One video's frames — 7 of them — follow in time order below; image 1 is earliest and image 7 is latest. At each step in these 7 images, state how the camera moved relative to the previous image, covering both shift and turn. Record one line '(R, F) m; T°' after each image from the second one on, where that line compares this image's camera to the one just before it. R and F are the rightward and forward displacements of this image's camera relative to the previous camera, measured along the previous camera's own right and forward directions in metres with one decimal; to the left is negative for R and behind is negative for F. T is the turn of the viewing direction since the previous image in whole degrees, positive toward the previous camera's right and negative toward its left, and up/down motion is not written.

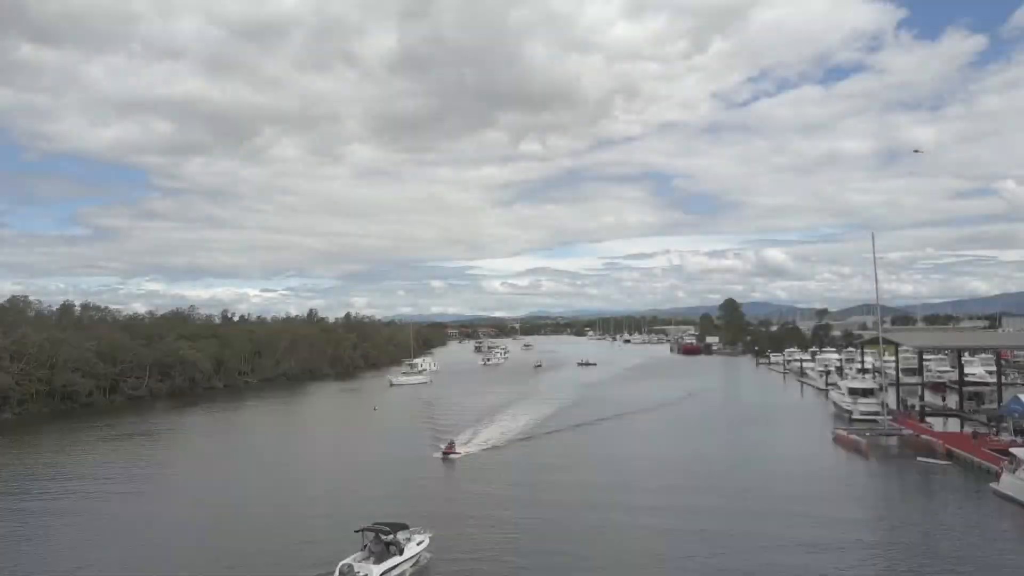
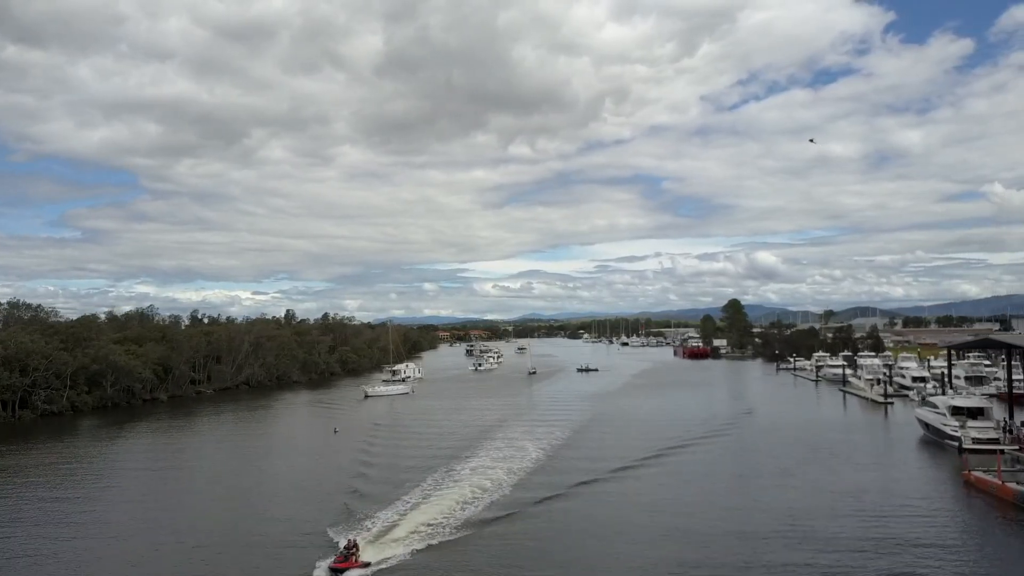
(-0.5, +9.9) m; +1°
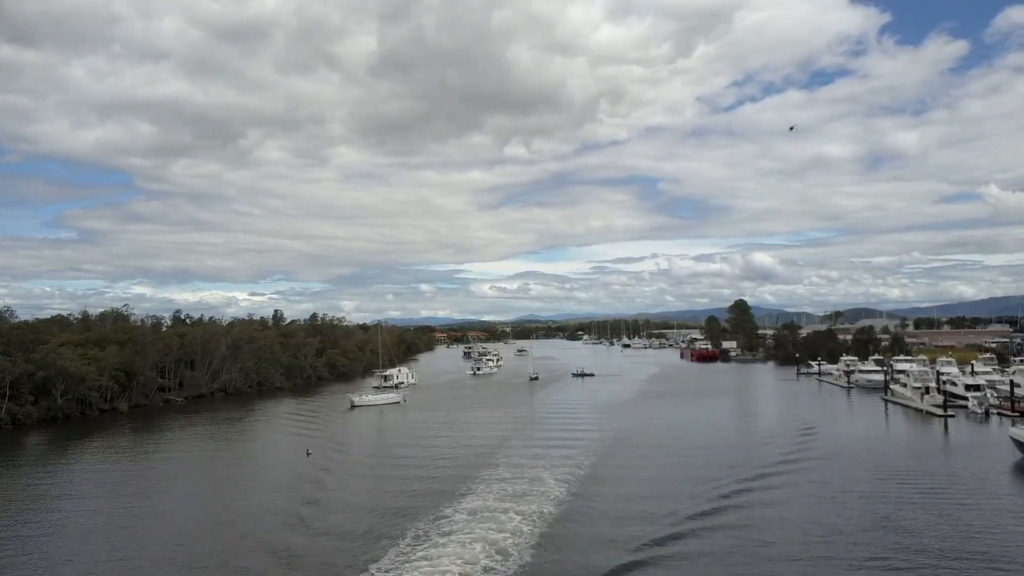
(-0.6, +6.3) m; 0°
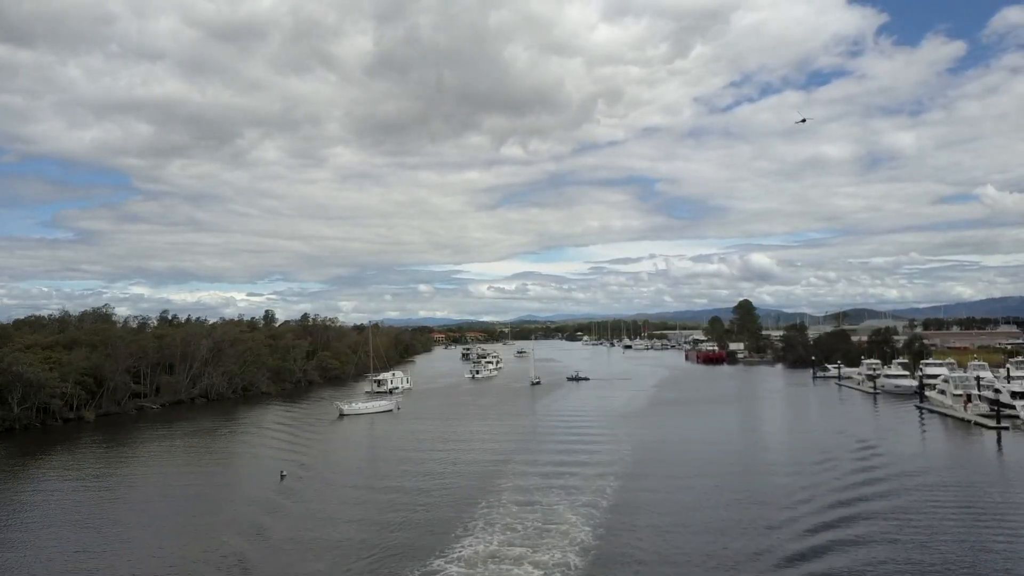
(-0.5, +4.3) m; 0°
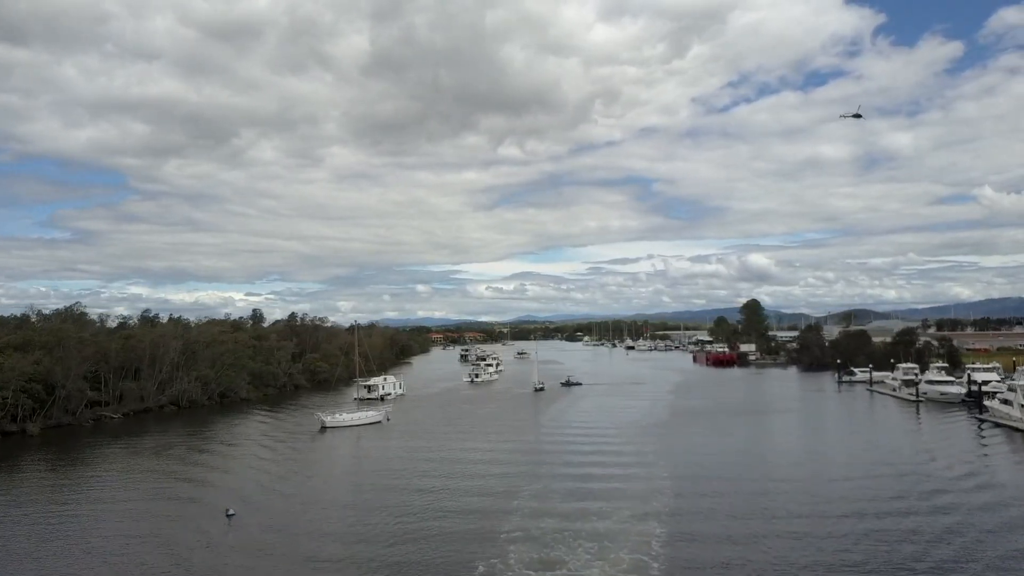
(-0.5, +5.8) m; 0°
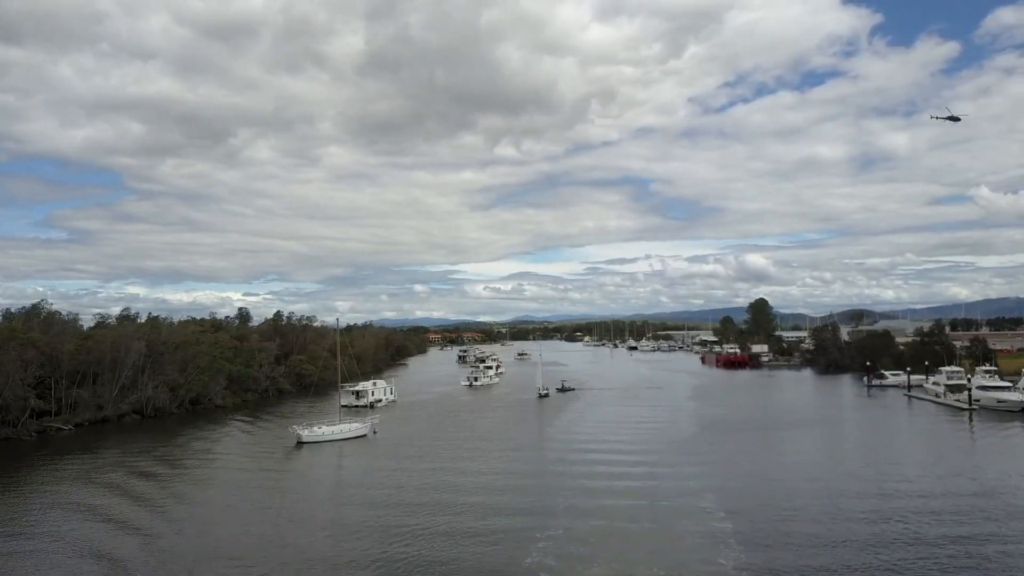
(-0.5, +5.8) m; 0°
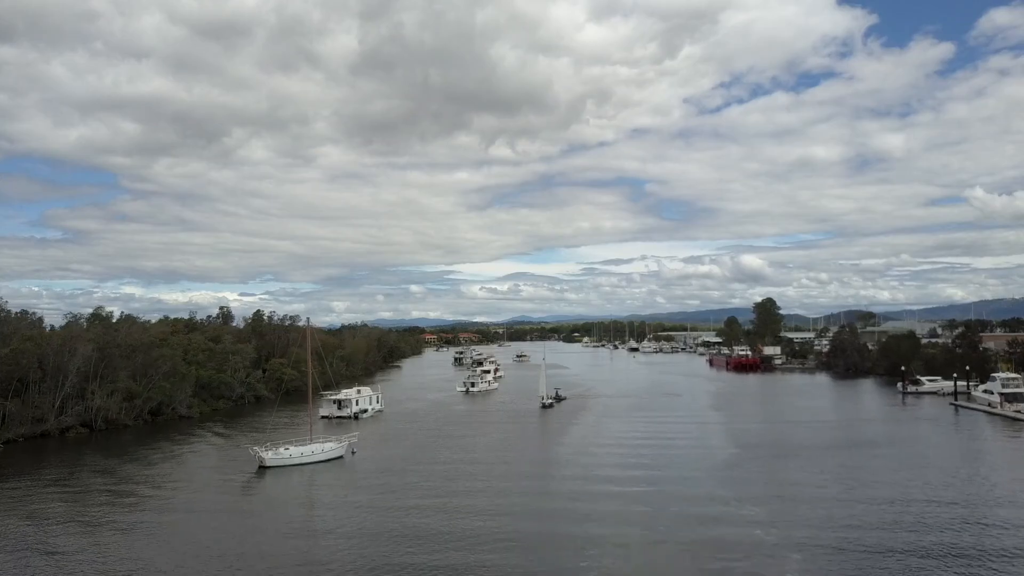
(-0.5, +6.1) m; 0°
